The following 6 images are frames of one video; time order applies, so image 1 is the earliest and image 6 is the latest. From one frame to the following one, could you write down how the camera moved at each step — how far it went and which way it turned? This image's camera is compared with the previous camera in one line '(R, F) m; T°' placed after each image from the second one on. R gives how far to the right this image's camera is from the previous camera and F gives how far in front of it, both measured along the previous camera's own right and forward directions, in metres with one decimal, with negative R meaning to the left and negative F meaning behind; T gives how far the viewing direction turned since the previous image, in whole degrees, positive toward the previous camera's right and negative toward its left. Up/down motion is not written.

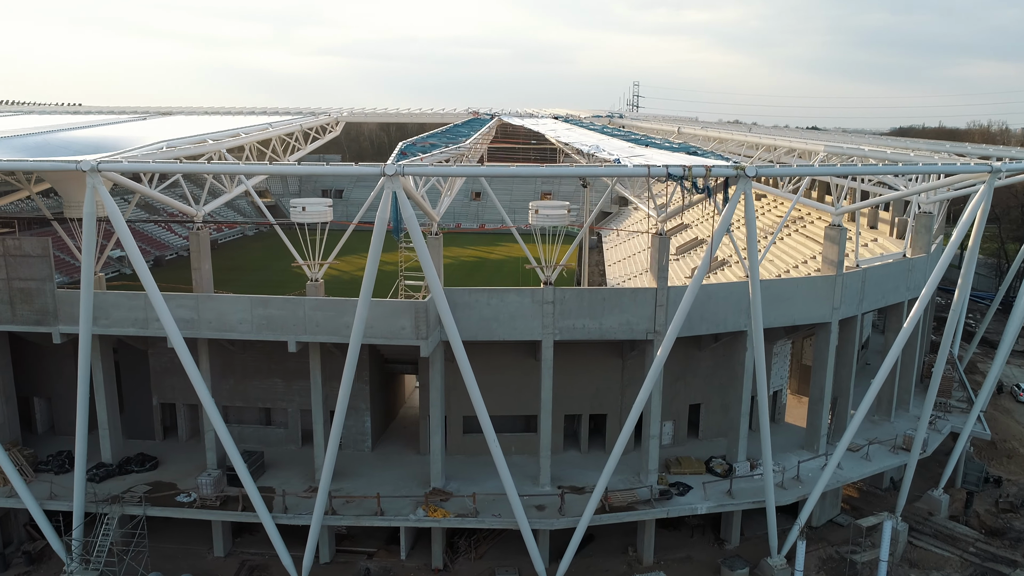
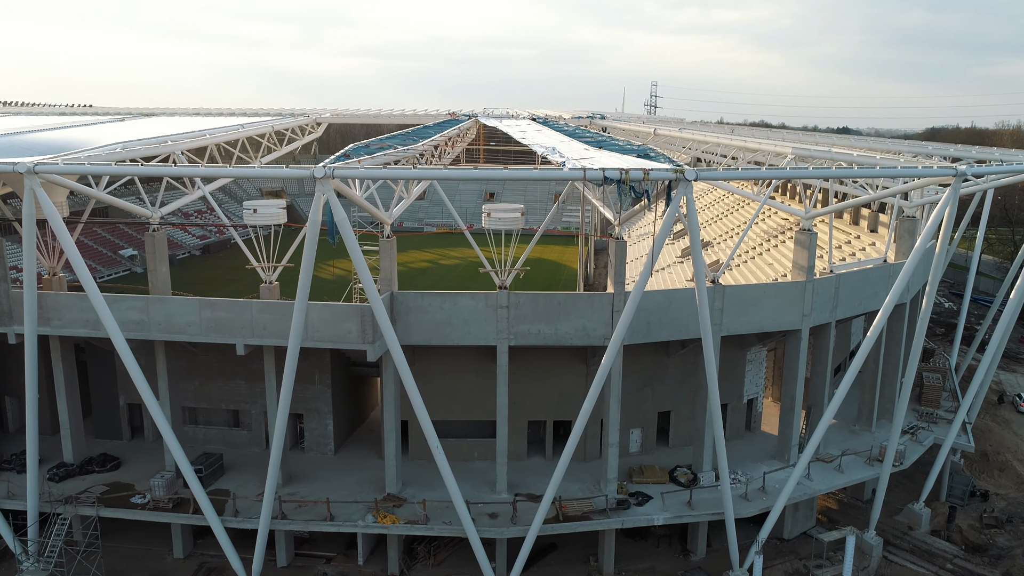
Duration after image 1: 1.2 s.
(+1.8, +0.3) m; -2°
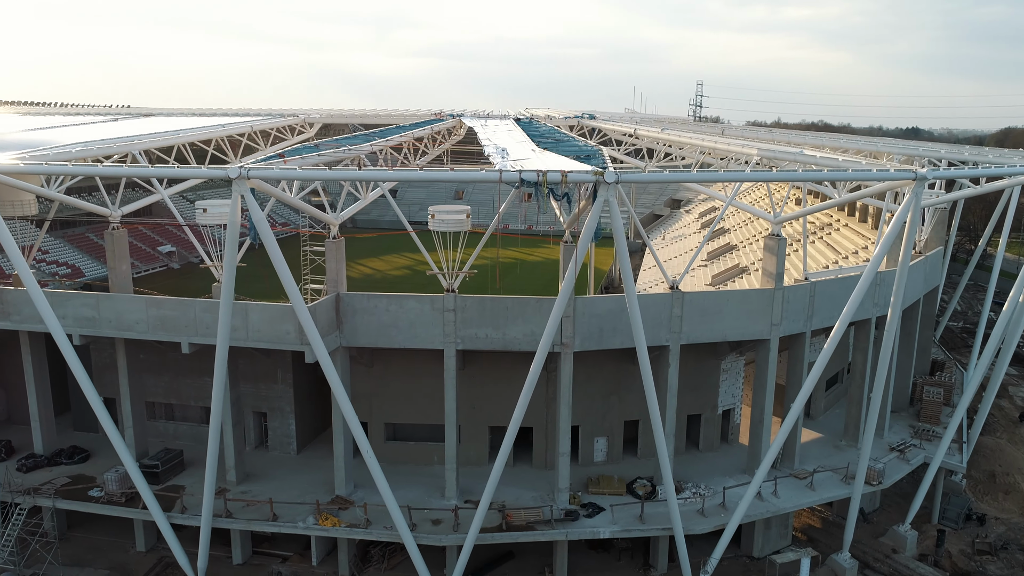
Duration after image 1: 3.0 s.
(+2.6, +0.5) m; -4°
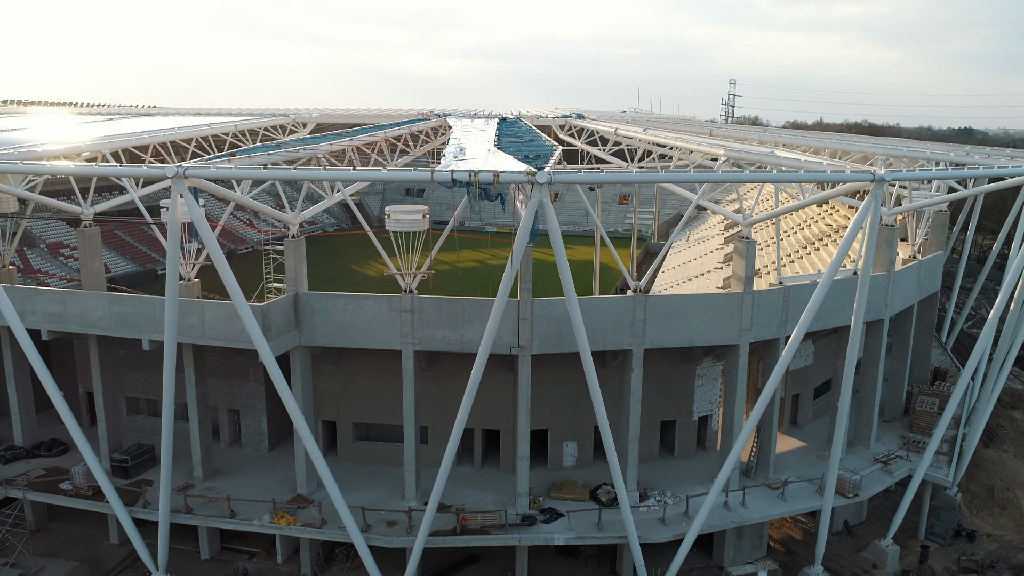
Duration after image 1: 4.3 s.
(+2.0, +0.3) m; -3°
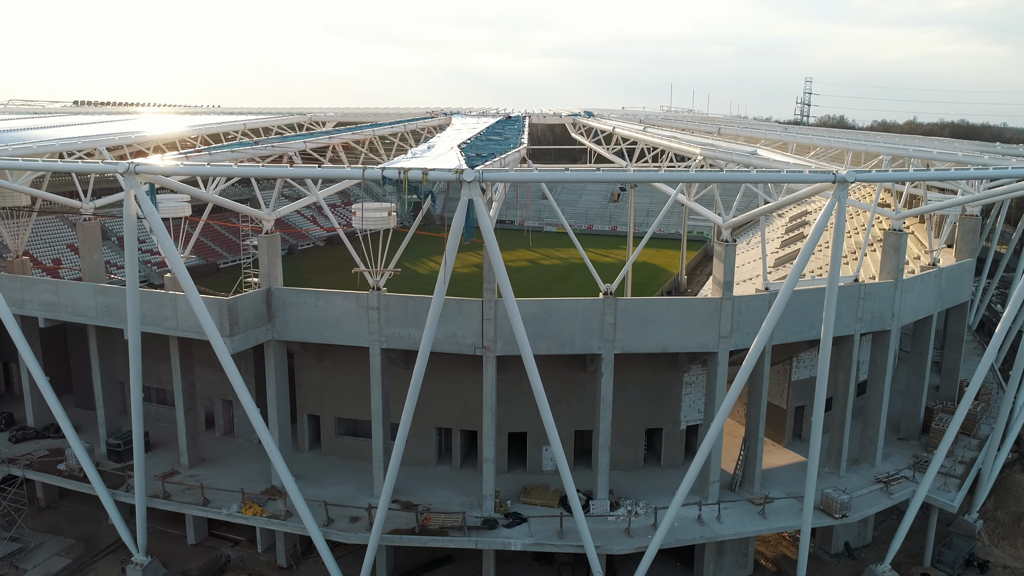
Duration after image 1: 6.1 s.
(+2.6, +0.4) m; -6°
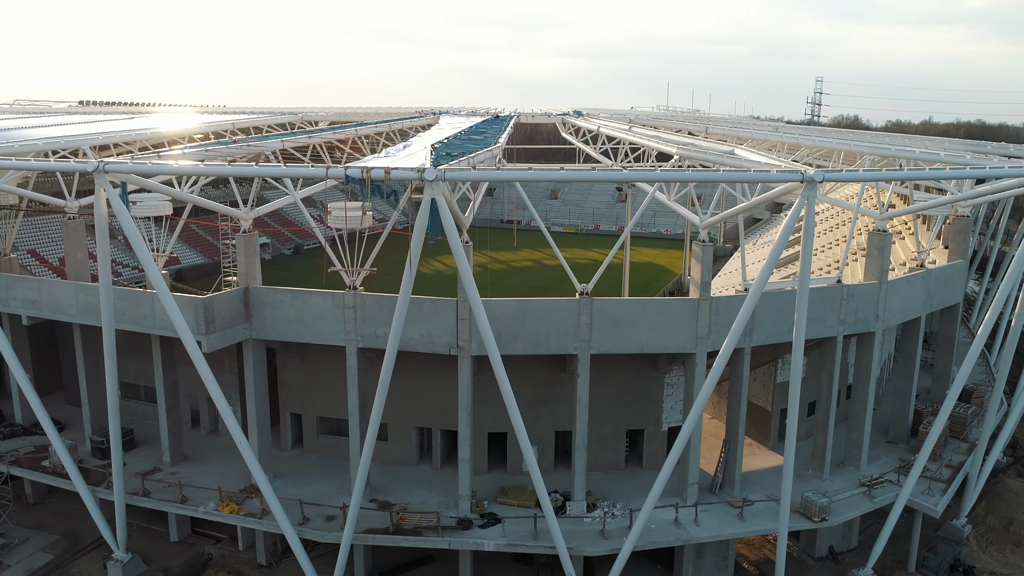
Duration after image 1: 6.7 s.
(+0.9, +0.1) m; -1°
